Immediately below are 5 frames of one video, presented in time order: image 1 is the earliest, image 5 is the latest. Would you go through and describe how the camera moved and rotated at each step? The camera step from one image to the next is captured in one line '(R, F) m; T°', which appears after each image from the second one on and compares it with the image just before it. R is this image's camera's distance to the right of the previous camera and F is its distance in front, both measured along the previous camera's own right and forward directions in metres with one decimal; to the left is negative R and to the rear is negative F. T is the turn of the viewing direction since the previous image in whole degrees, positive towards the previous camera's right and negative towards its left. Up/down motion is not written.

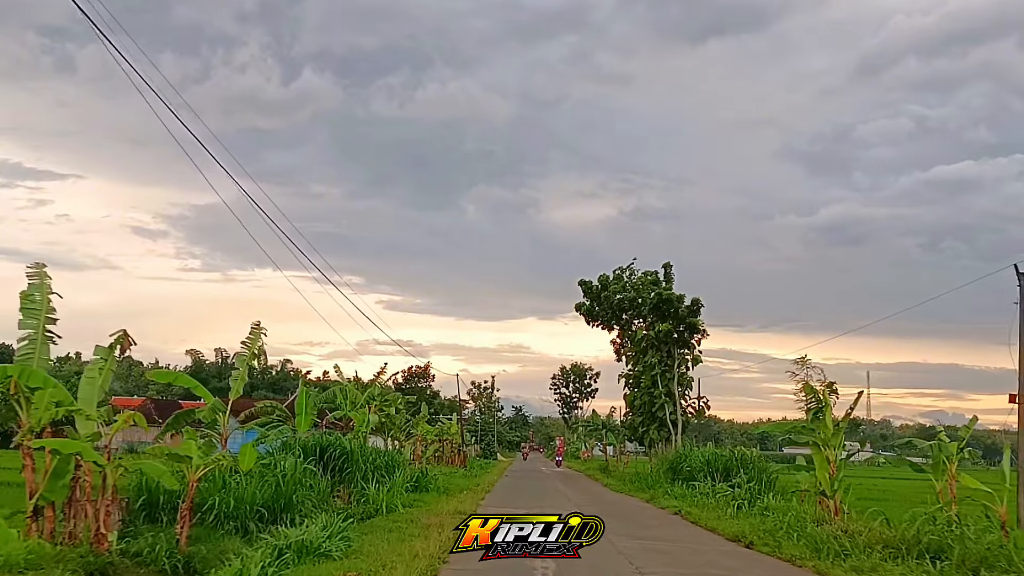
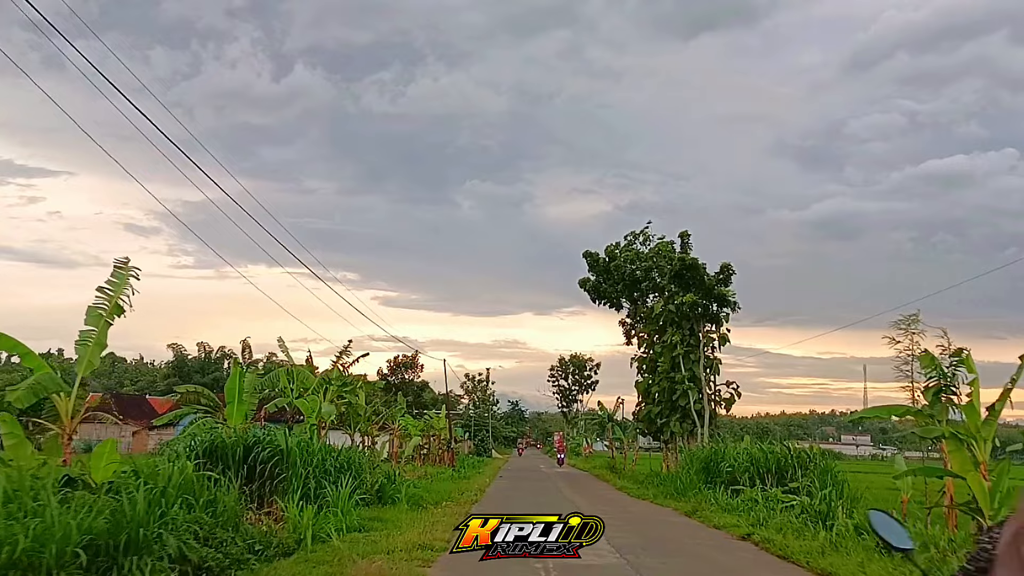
(0.0, +4.9) m; 0°
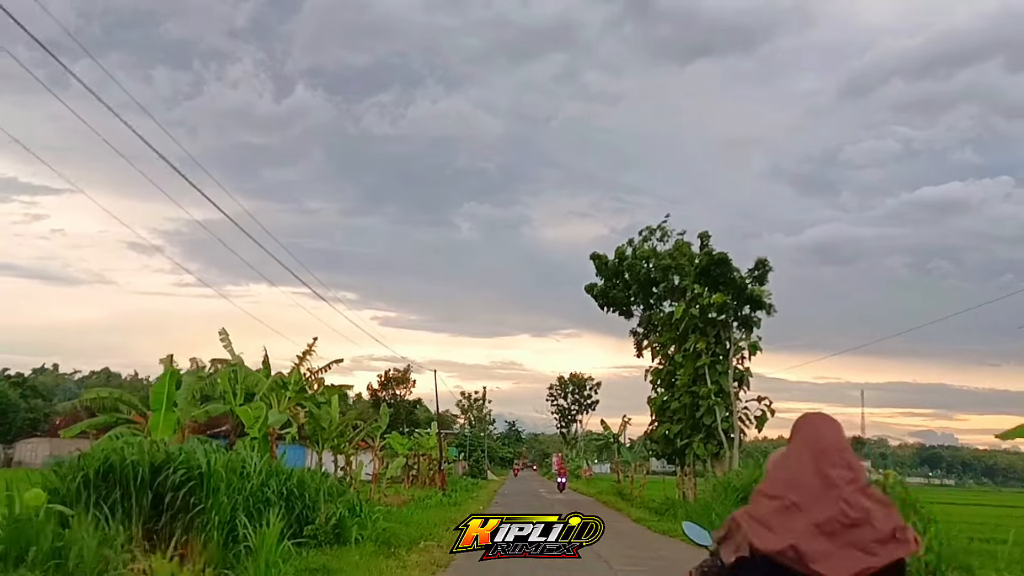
(-0.1, +3.4) m; 0°
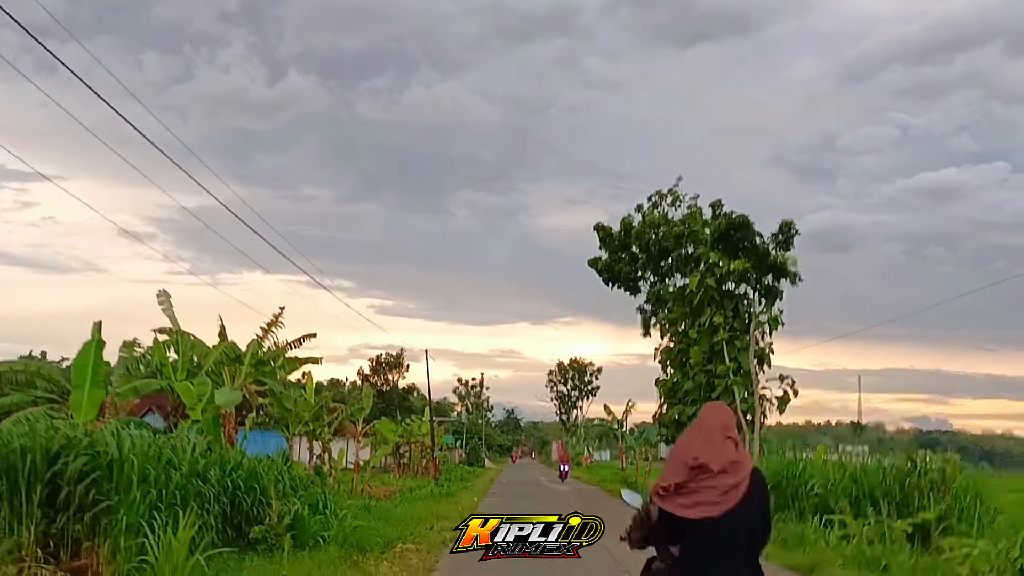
(0.0, +2.2) m; 0°
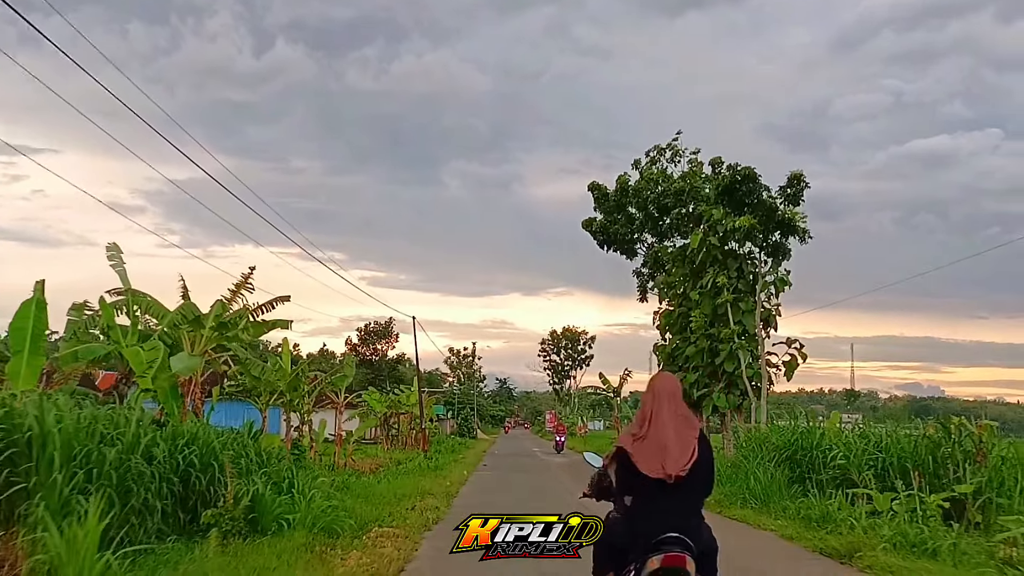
(0.0, +1.2) m; +1°
